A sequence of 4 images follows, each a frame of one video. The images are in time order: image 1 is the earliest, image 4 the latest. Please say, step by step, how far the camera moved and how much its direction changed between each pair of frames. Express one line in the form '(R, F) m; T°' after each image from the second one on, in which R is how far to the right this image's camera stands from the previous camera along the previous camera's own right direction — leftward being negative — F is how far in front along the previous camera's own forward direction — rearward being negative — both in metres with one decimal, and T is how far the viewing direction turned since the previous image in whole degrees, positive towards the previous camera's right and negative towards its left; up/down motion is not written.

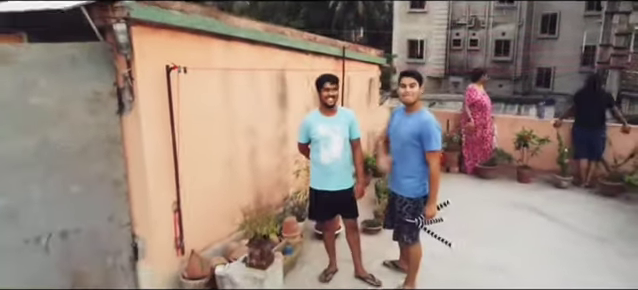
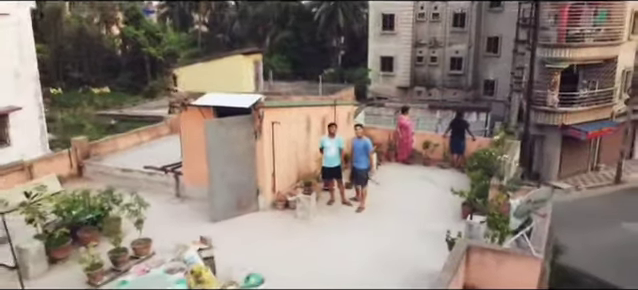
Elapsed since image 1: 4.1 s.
(-0.4, -4.7) m; +2°
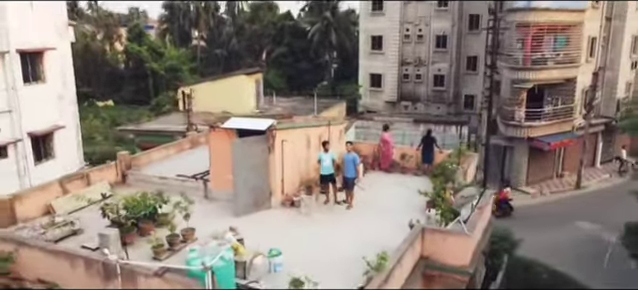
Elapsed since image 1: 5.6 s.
(-0.1, -2.3) m; +1°
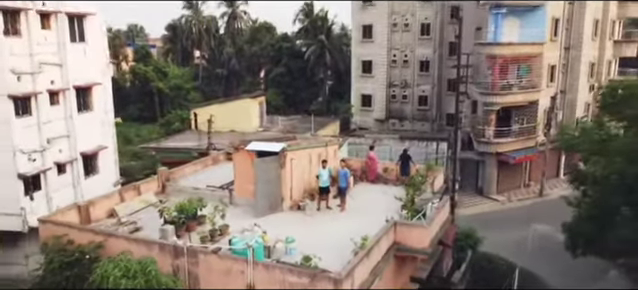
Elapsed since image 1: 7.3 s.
(-0.2, -3.1) m; +1°
